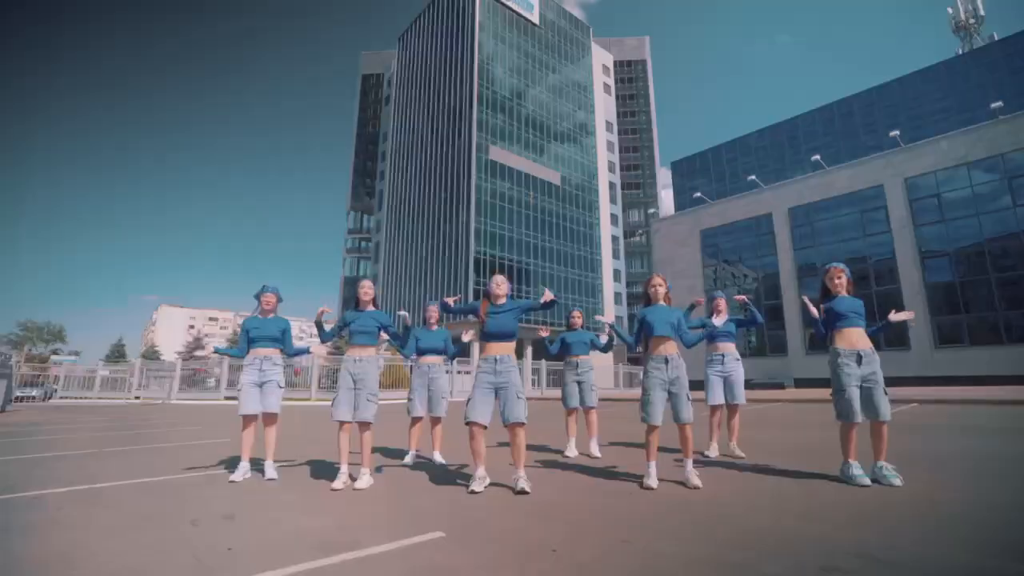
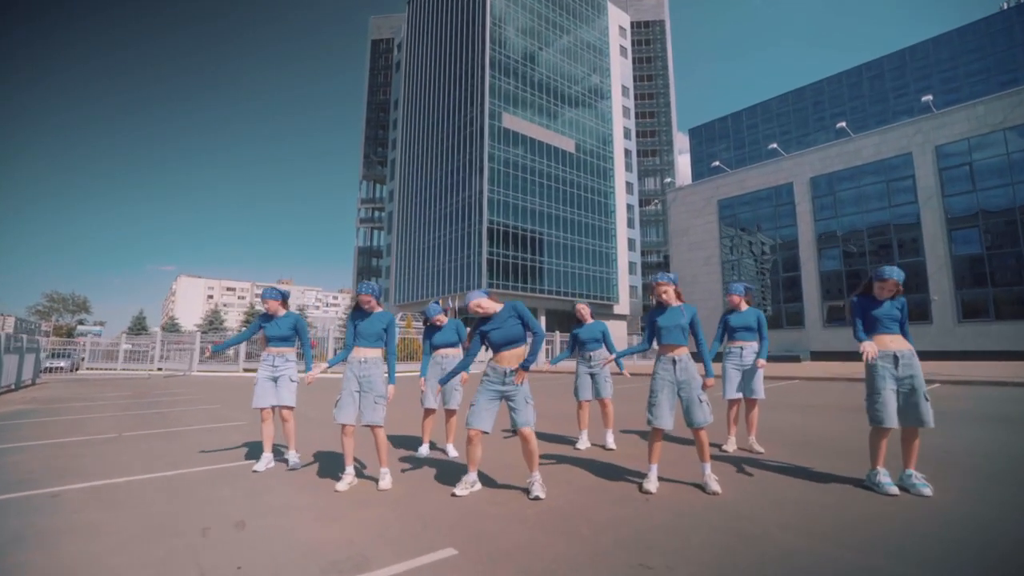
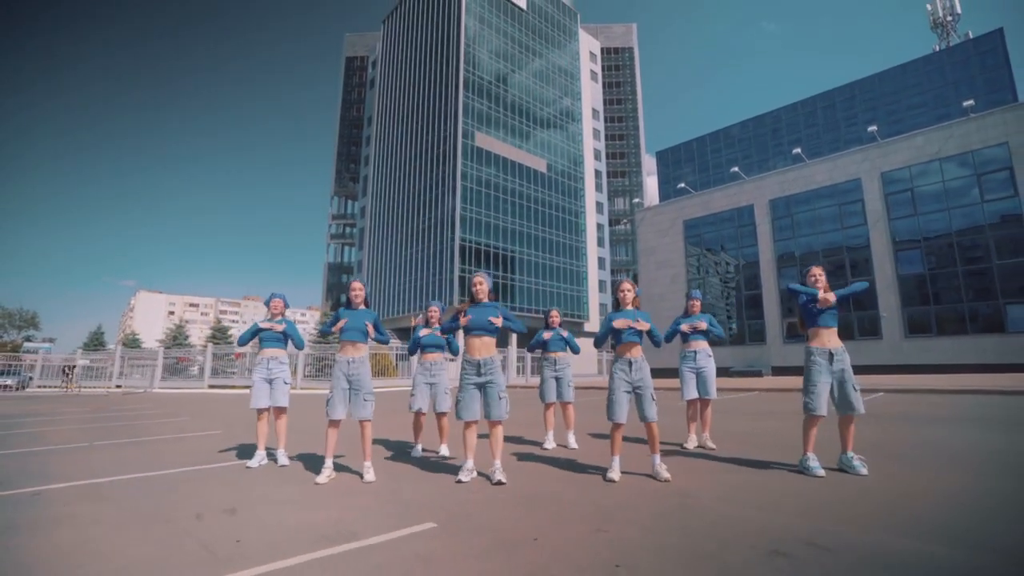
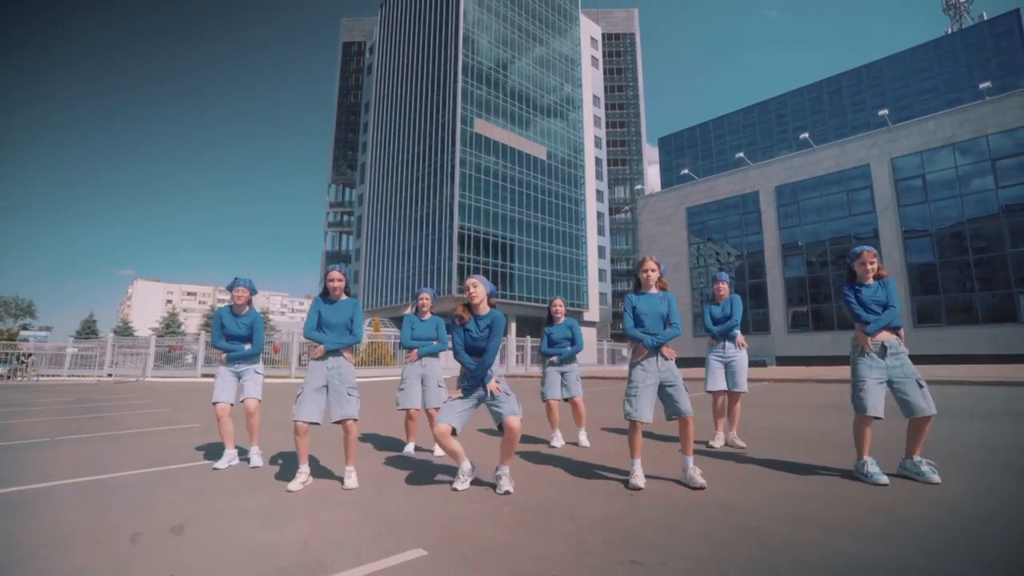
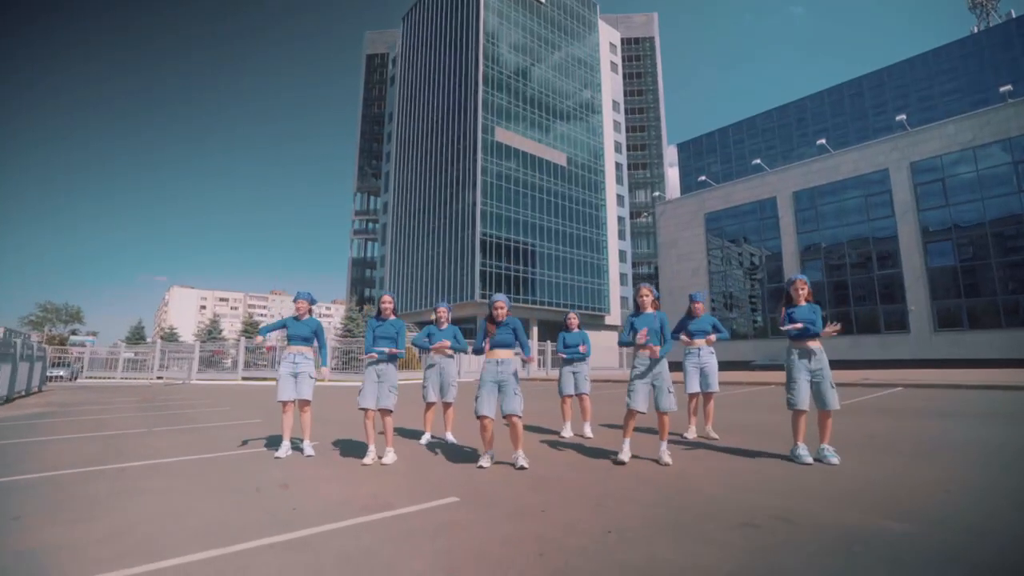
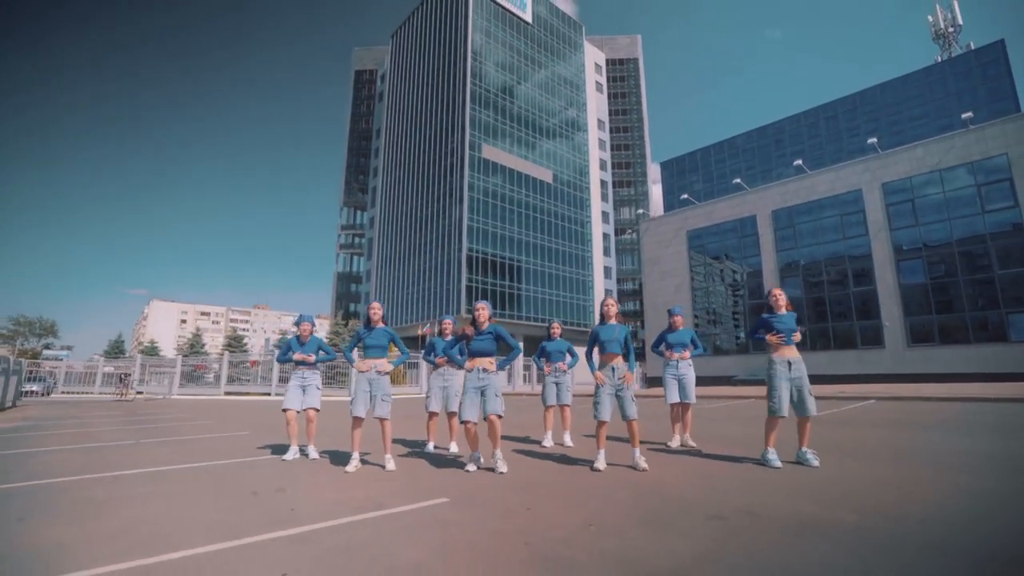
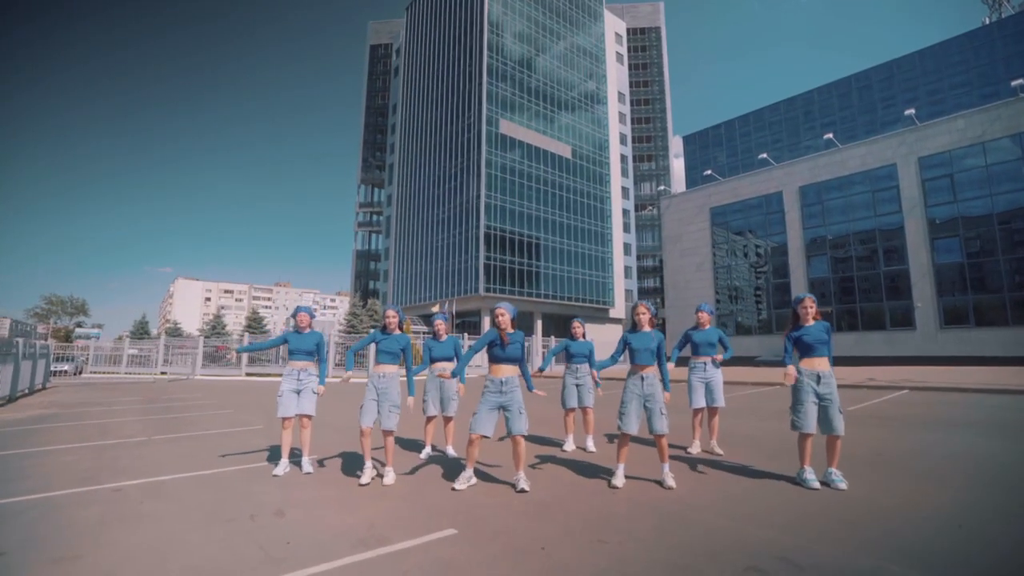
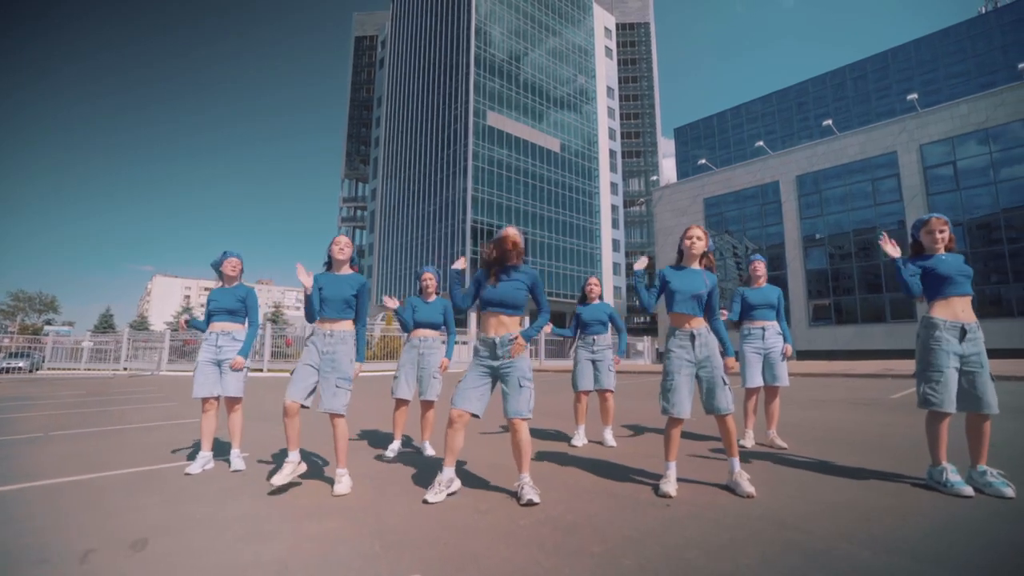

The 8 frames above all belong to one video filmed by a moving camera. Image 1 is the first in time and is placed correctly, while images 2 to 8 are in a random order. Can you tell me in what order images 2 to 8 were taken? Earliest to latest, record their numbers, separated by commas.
5, 7, 2, 8, 4, 3, 6
